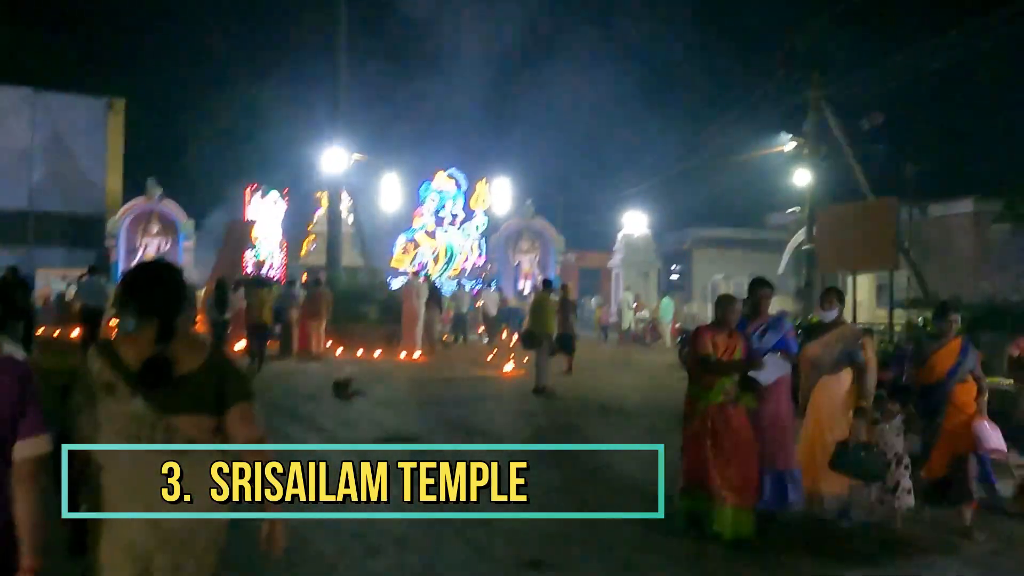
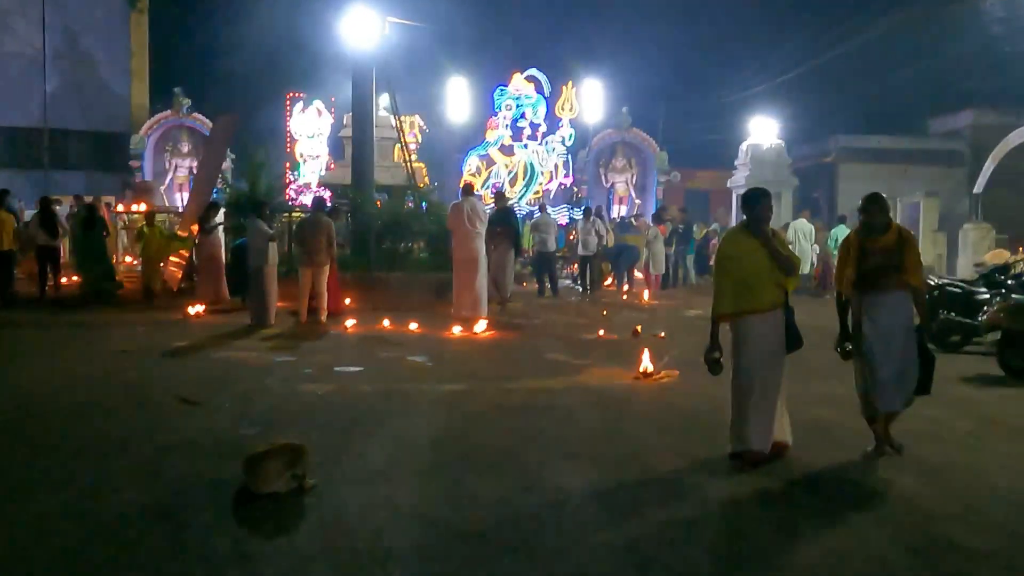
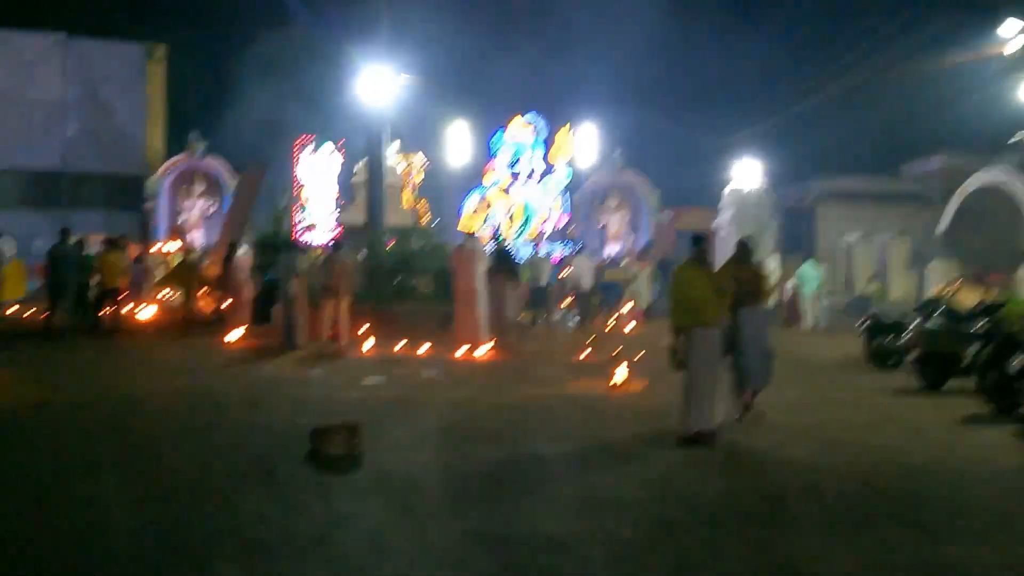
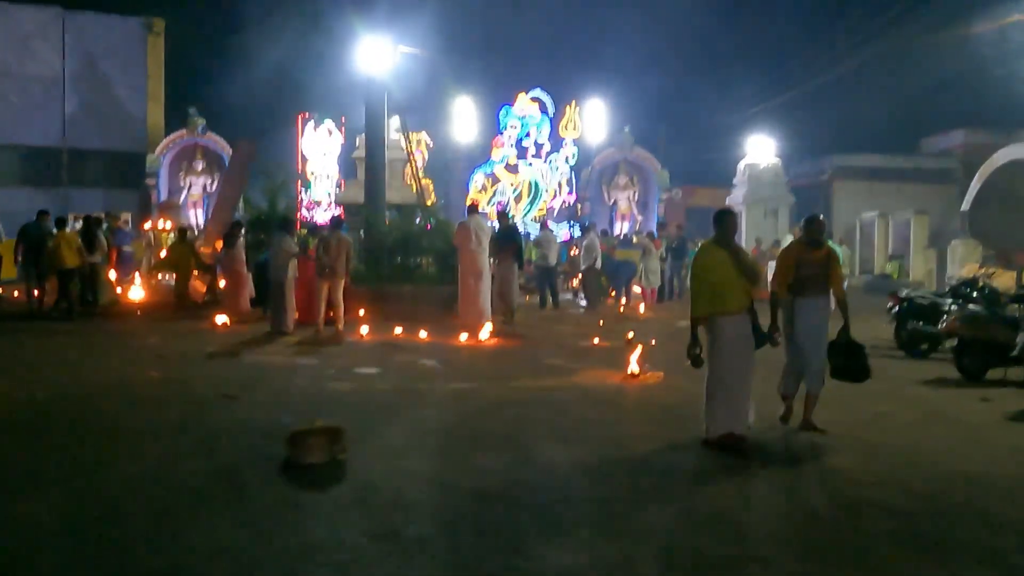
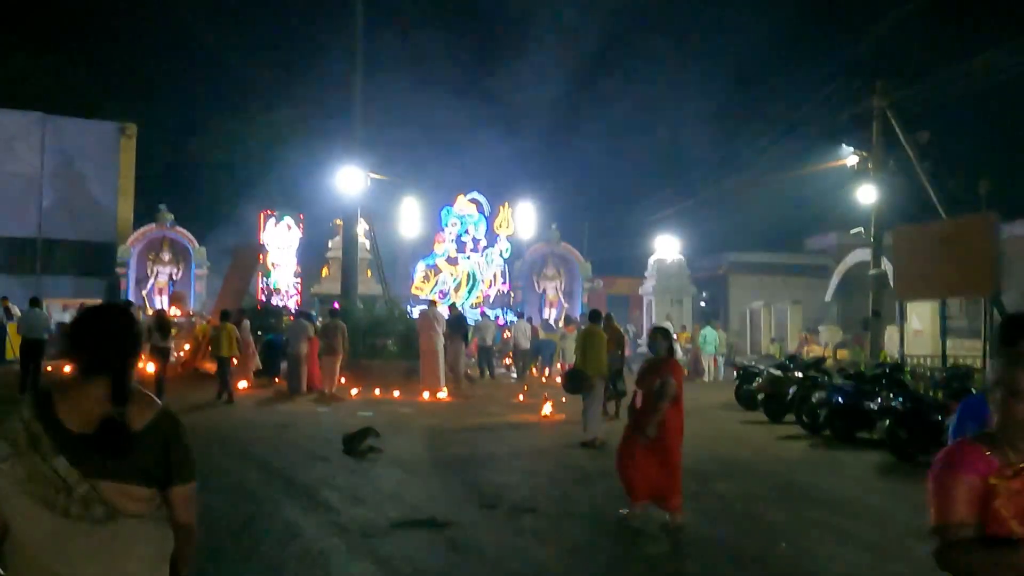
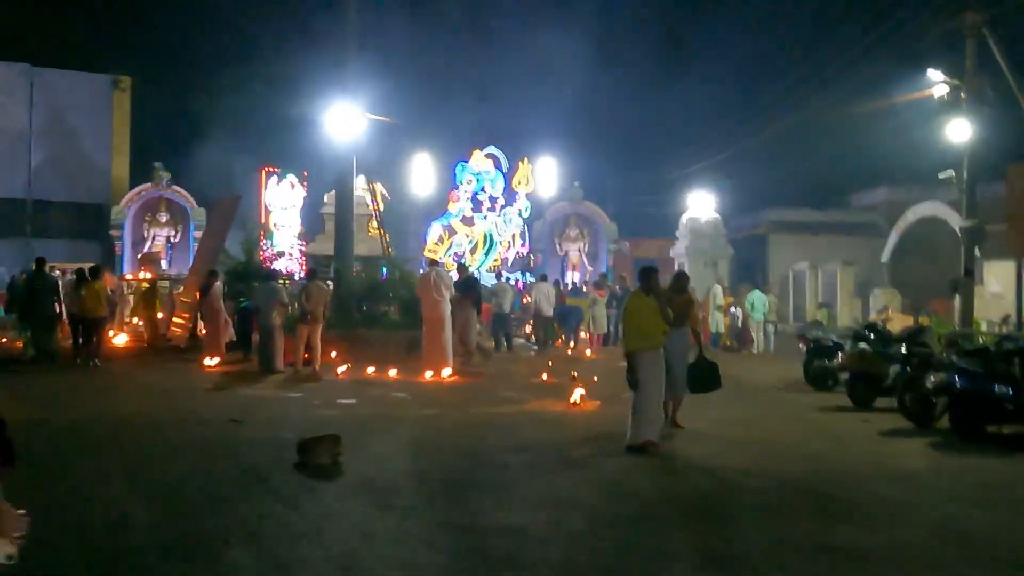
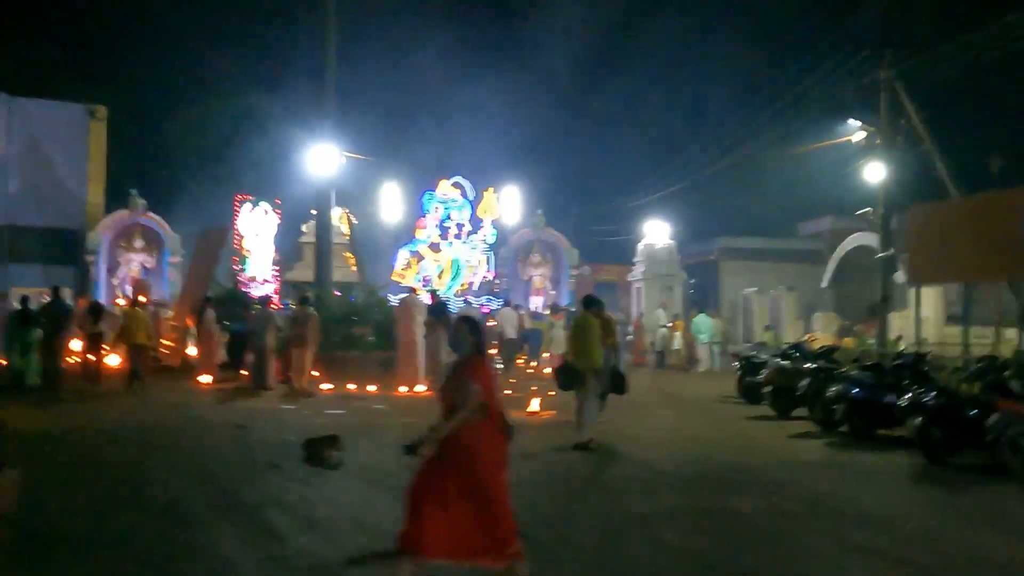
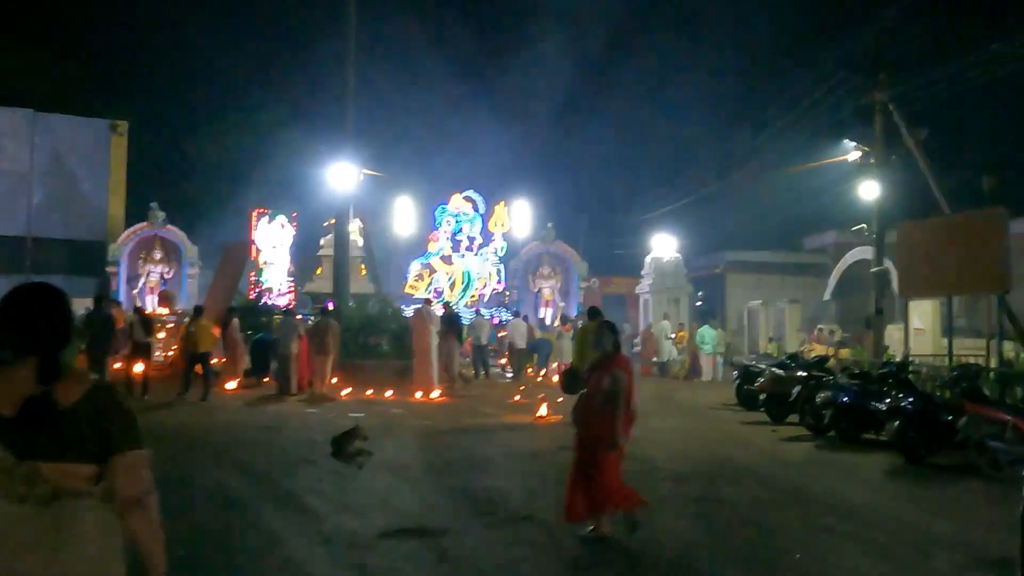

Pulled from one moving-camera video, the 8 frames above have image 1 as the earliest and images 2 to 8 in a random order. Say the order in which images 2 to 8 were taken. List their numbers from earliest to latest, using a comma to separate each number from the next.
5, 8, 7, 6, 3, 4, 2
